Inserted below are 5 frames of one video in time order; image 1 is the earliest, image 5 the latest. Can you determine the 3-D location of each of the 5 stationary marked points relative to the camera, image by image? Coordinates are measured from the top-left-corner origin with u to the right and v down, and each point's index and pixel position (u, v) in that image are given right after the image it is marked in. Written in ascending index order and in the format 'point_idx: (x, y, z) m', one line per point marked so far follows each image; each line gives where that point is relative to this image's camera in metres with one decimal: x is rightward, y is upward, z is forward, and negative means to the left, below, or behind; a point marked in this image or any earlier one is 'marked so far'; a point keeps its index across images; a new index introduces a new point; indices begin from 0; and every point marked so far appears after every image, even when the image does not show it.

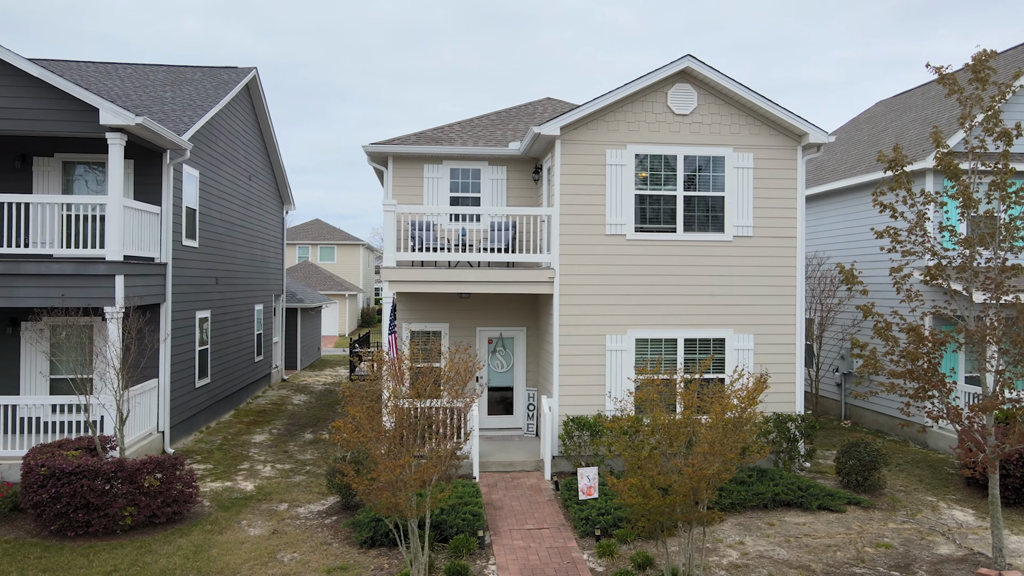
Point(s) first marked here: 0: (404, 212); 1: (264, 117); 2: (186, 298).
0: (-2.0, +1.4, +11.4) m
1: (-7.6, +5.3, +19.8) m
2: (-7.0, -0.2, +13.8) m
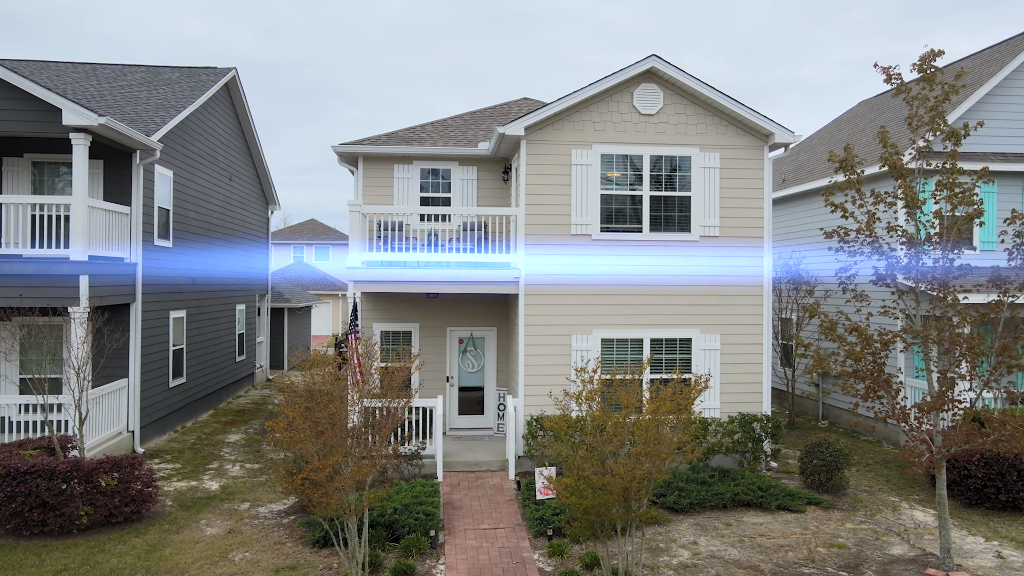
0: (-2.6, +1.4, +11.4) m
1: (-8.2, +5.3, +19.8) m
2: (-7.5, -0.2, +13.8) m
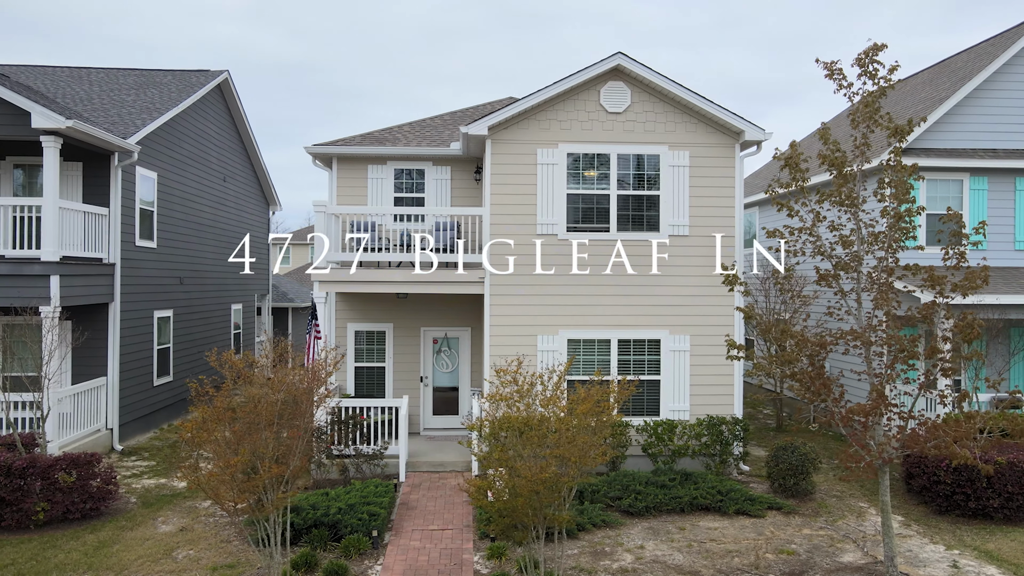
0: (-3.1, +1.4, +11.4) m
1: (-8.5, +5.3, +20.0) m
2: (-8.0, -0.2, +14.0) m
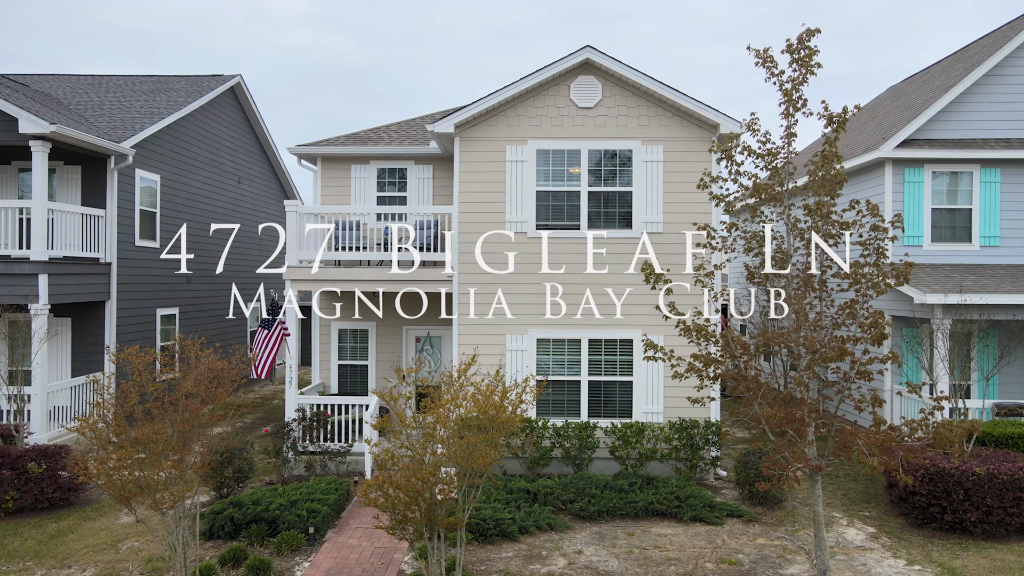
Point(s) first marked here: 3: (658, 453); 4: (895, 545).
0: (-3.6, +1.4, +11.6) m
1: (-8.3, +5.3, +20.5) m
2: (-8.3, -0.2, +14.5) m
3: (+2.3, -2.6, +10.3) m
4: (+4.8, -3.2, +8.1) m
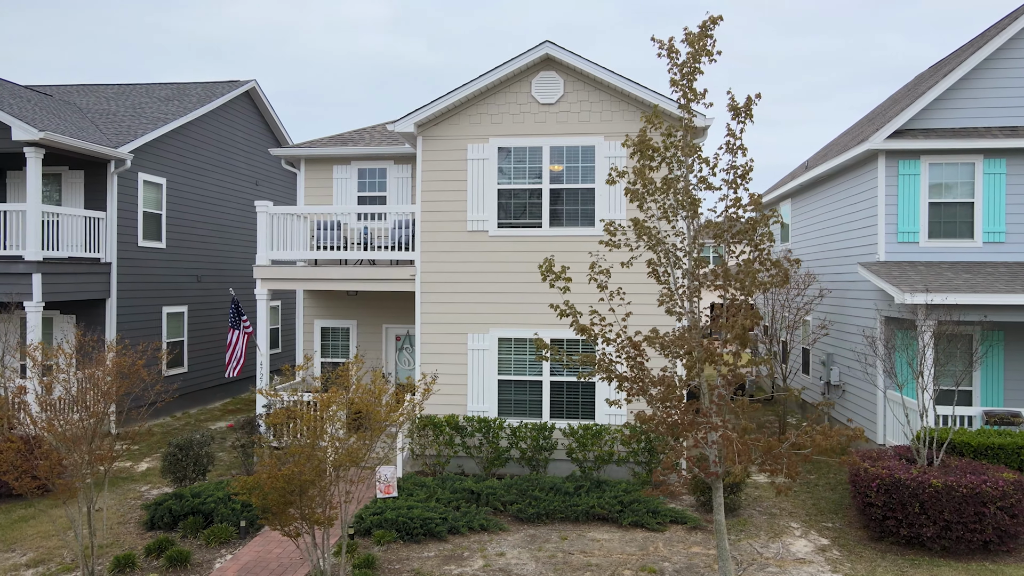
0: (-4.2, +1.4, +11.8) m
1: (-8.1, +5.4, +21.1) m
2: (-8.6, -0.1, +15.1) m
3: (+1.6, -2.6, +10.0) m
4: (+3.9, -3.2, +7.7) m
